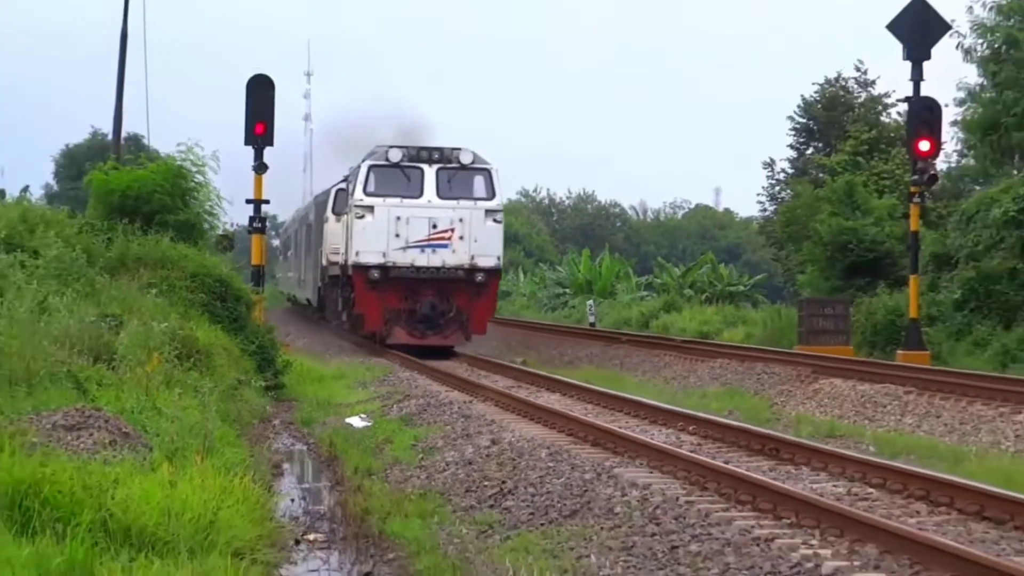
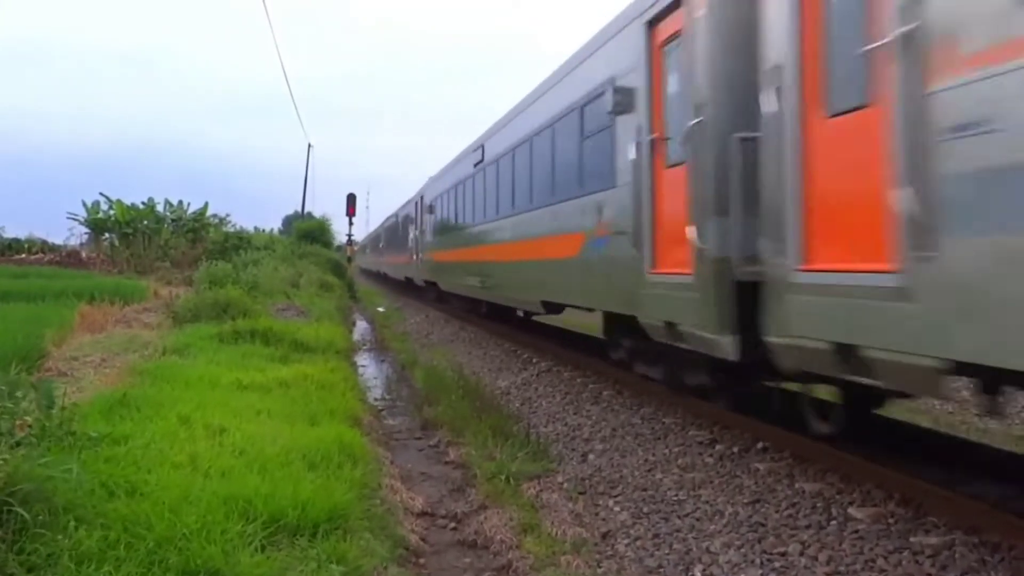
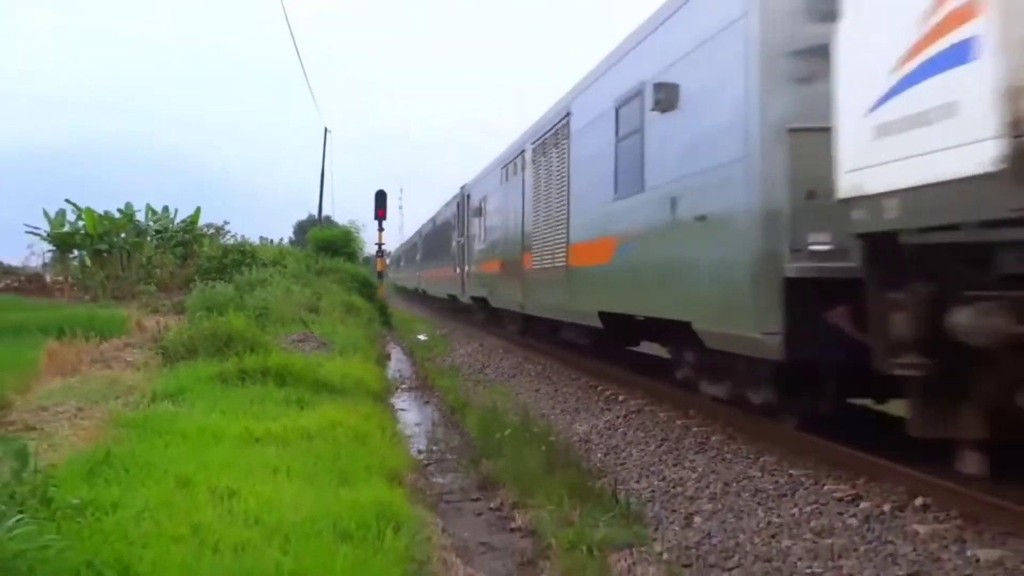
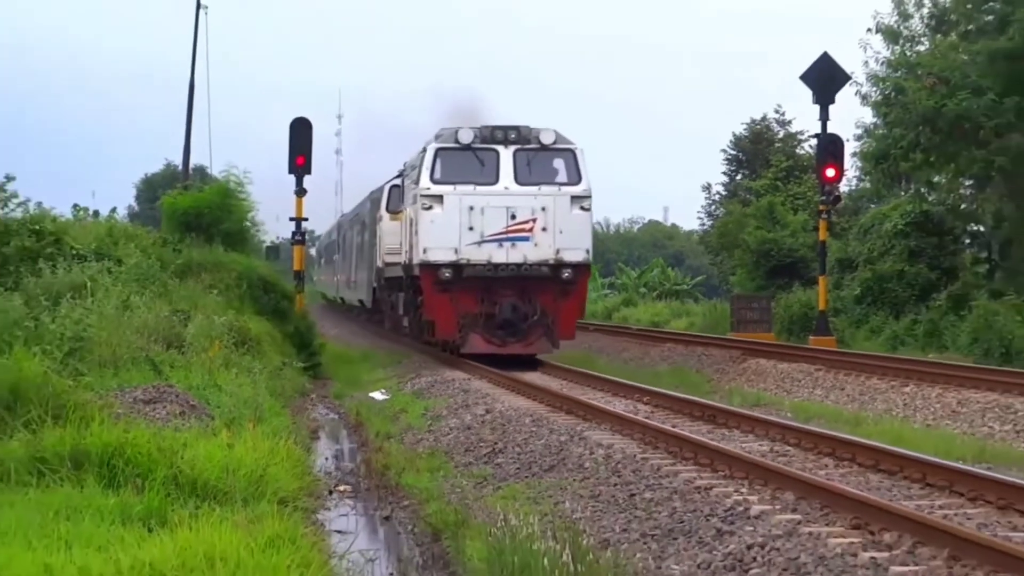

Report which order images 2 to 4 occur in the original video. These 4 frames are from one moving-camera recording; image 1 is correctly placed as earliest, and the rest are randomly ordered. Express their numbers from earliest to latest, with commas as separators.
4, 3, 2
